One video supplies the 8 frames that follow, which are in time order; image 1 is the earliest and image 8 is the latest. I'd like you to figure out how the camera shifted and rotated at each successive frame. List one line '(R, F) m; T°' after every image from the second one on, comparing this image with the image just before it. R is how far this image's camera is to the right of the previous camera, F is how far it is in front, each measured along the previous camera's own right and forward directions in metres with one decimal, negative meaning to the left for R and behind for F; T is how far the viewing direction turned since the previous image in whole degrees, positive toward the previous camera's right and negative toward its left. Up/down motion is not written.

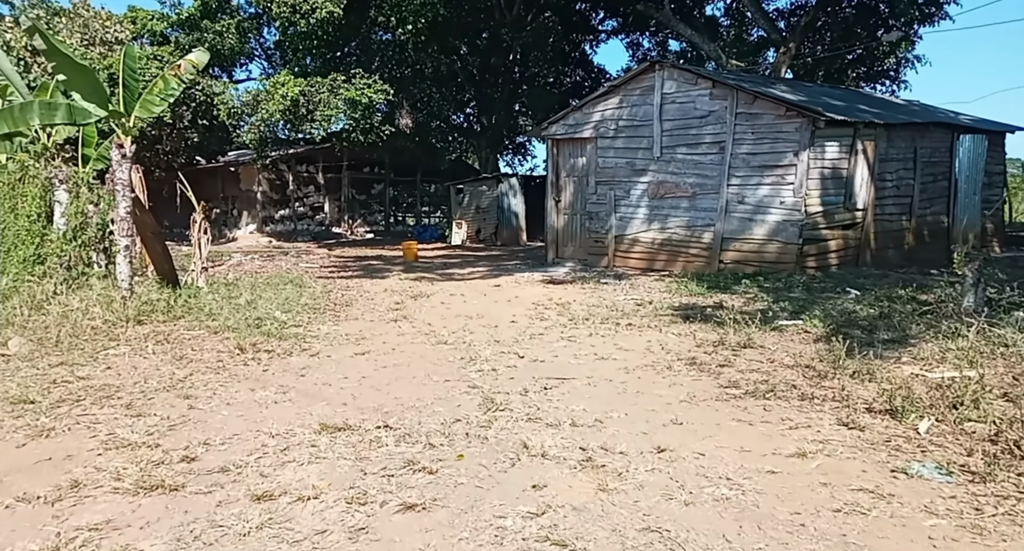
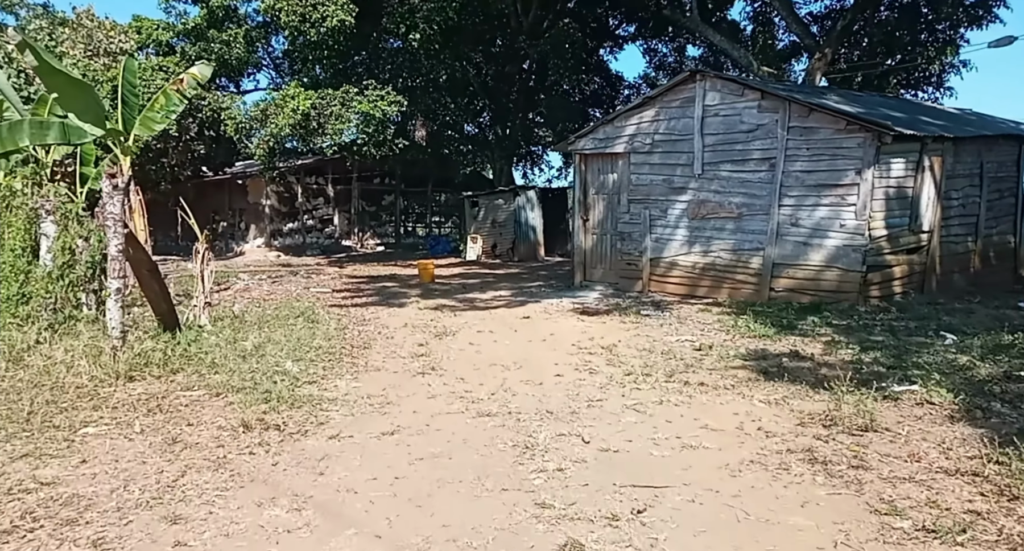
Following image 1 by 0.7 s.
(-0.3, +0.7) m; -1°
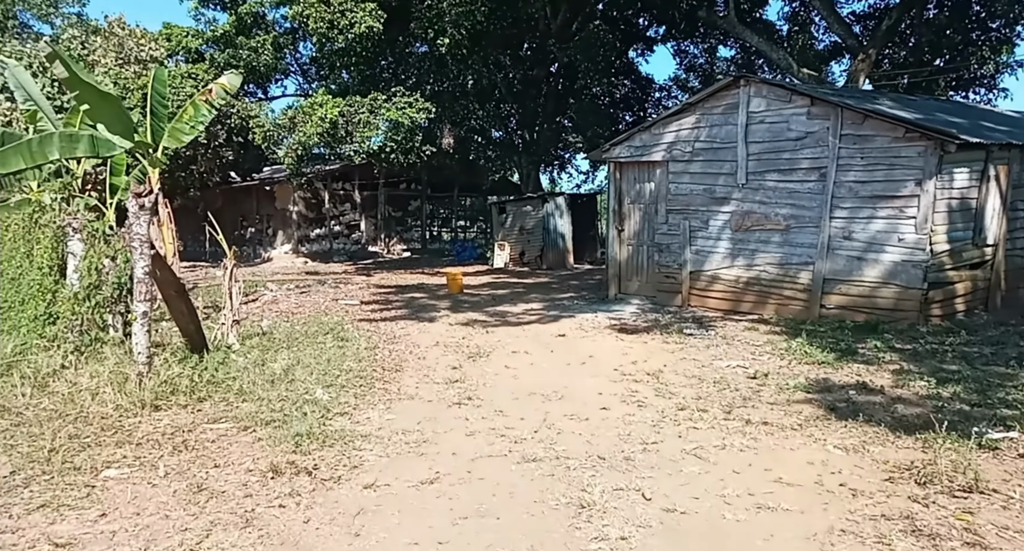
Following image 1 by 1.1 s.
(-0.1, +0.3) m; -2°
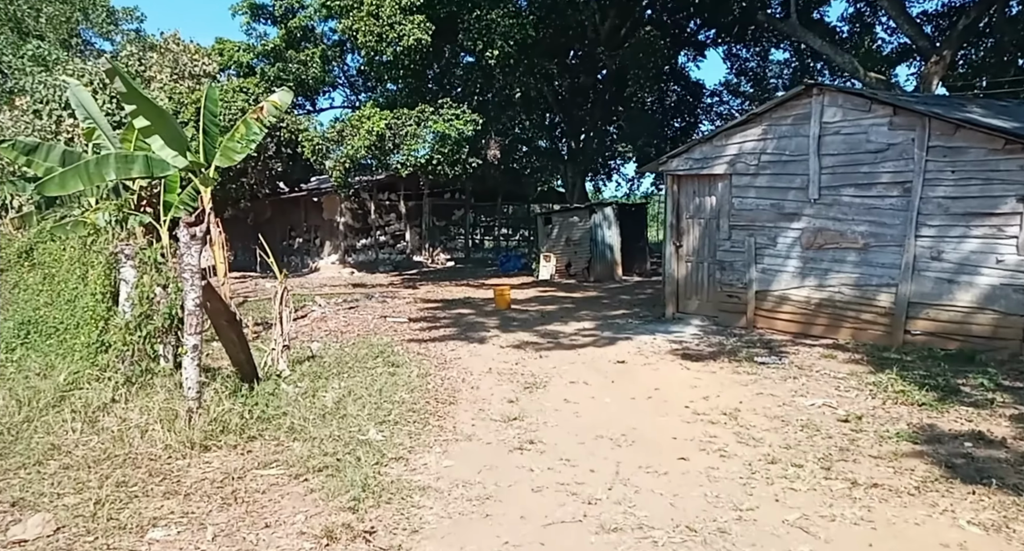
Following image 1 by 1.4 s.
(-0.2, +0.3) m; -4°
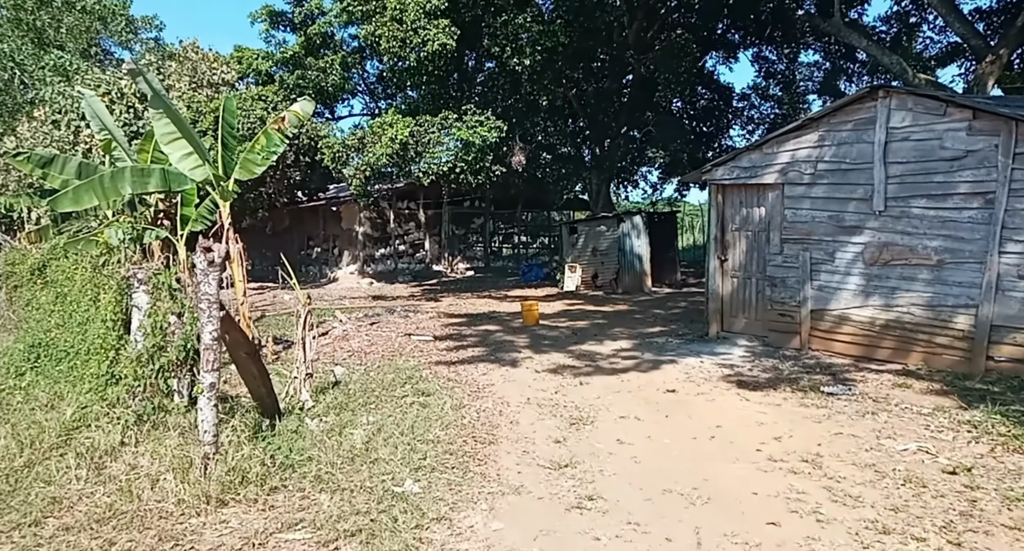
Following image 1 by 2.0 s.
(-0.2, +0.5) m; -1°
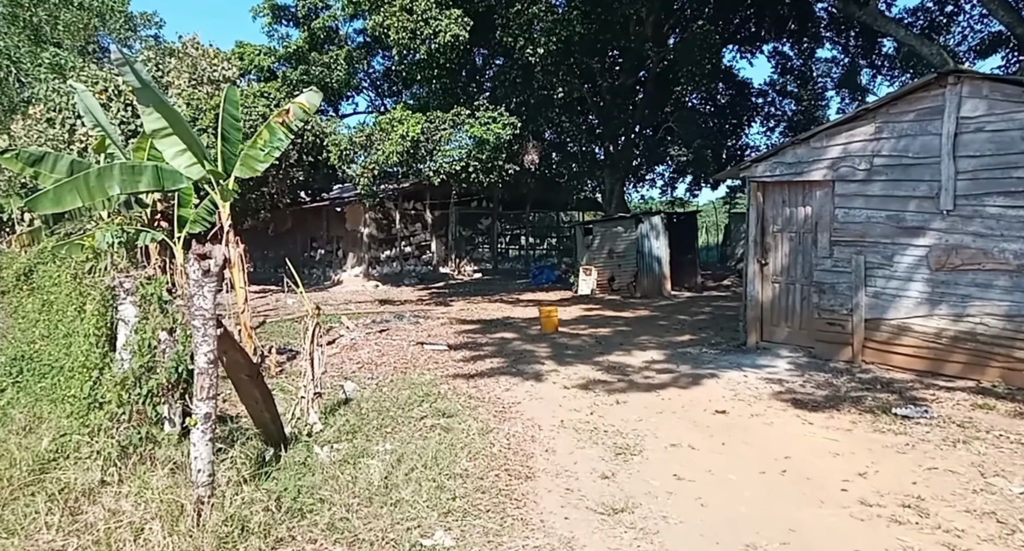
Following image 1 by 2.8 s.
(-0.2, +0.6) m; 0°
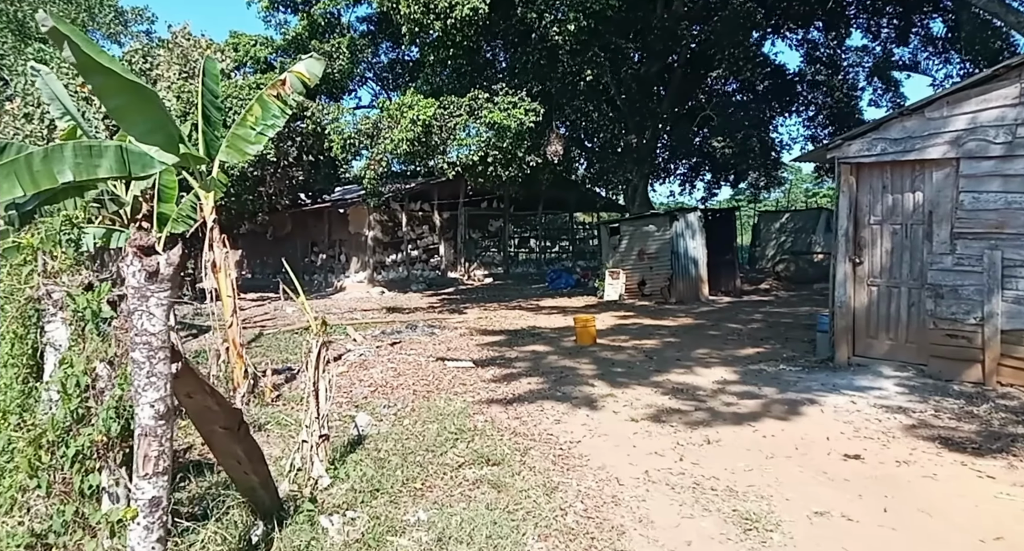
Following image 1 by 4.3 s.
(-0.4, +1.3) m; 0°
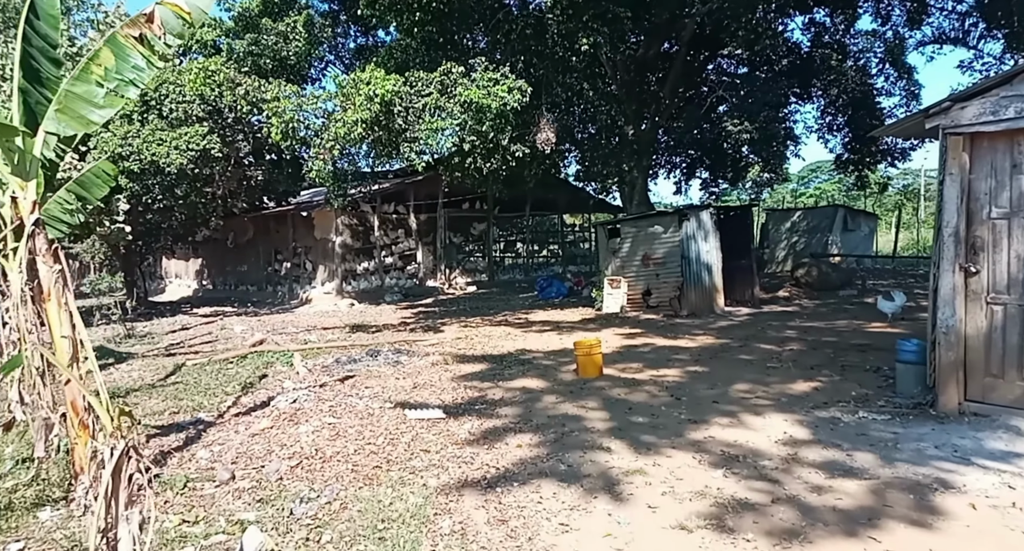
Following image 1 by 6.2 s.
(0.0, +1.9) m; +1°
